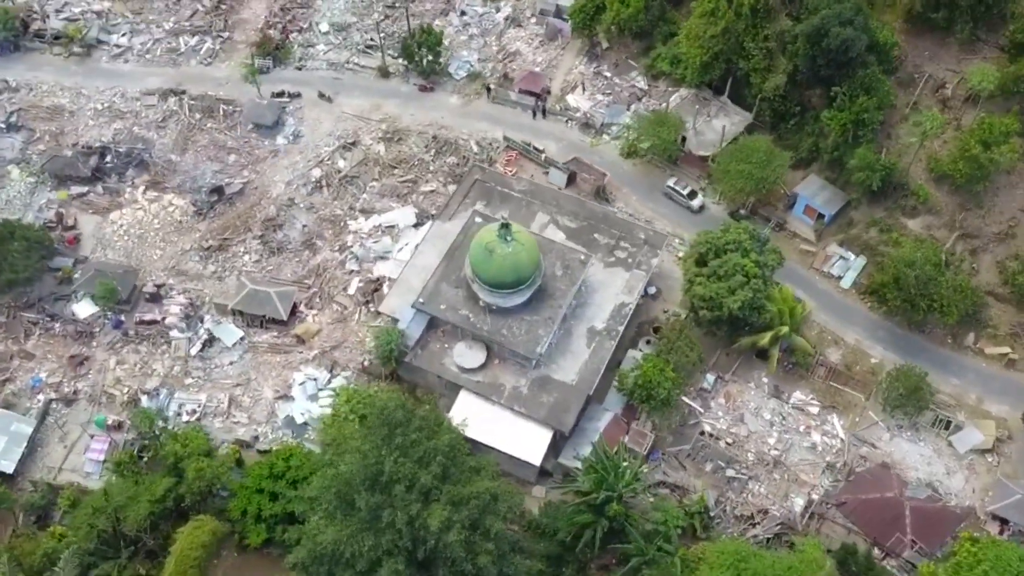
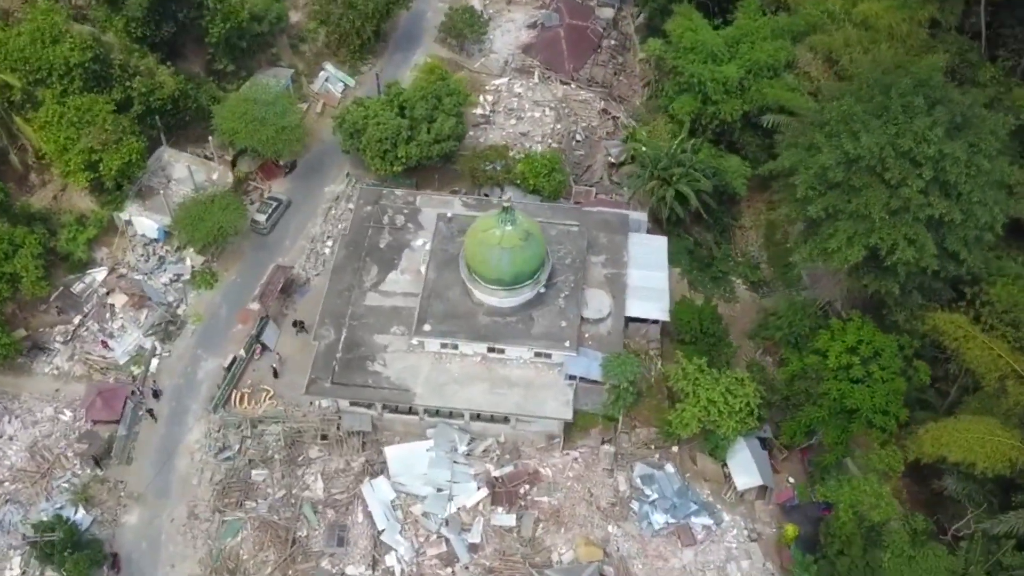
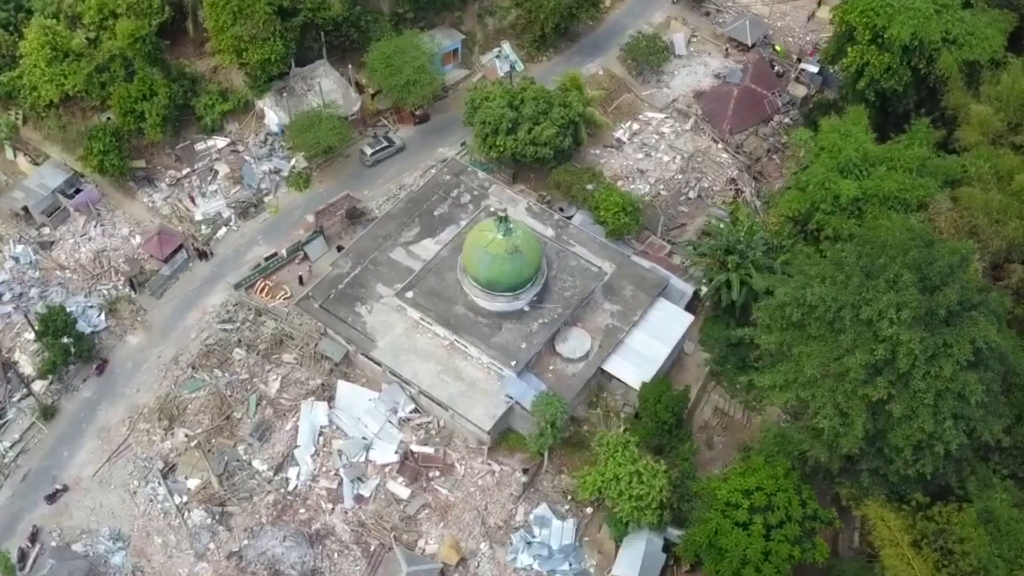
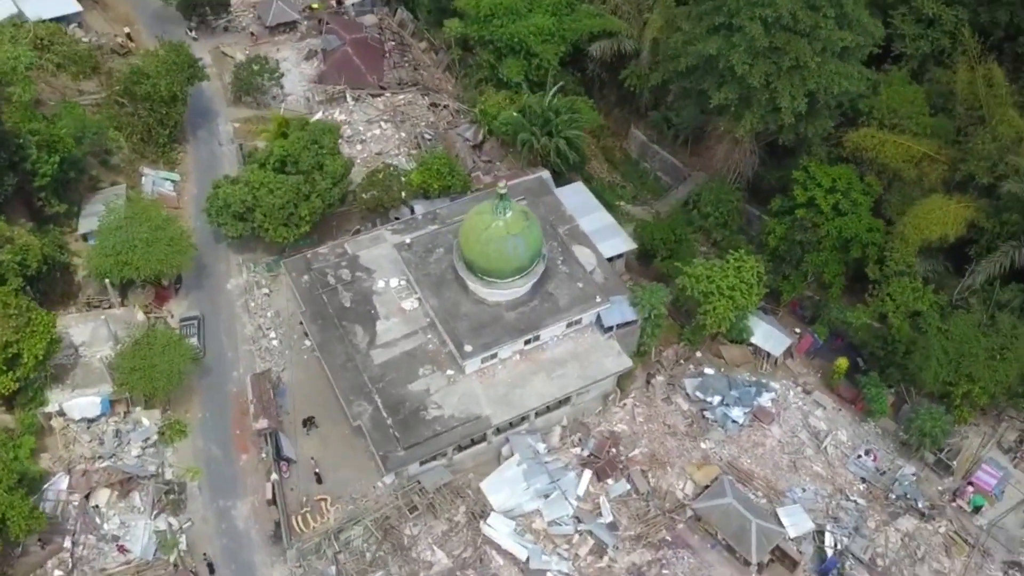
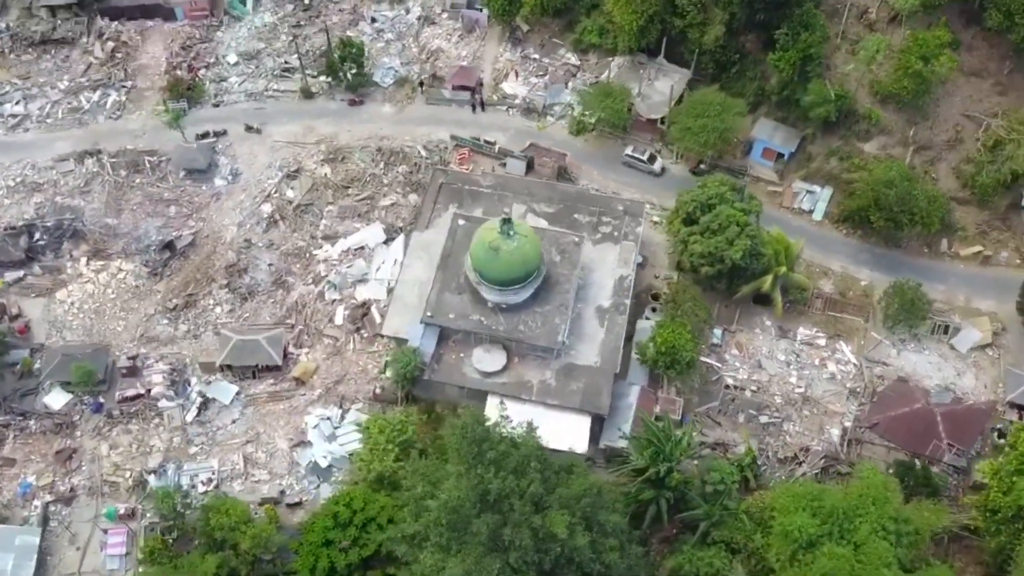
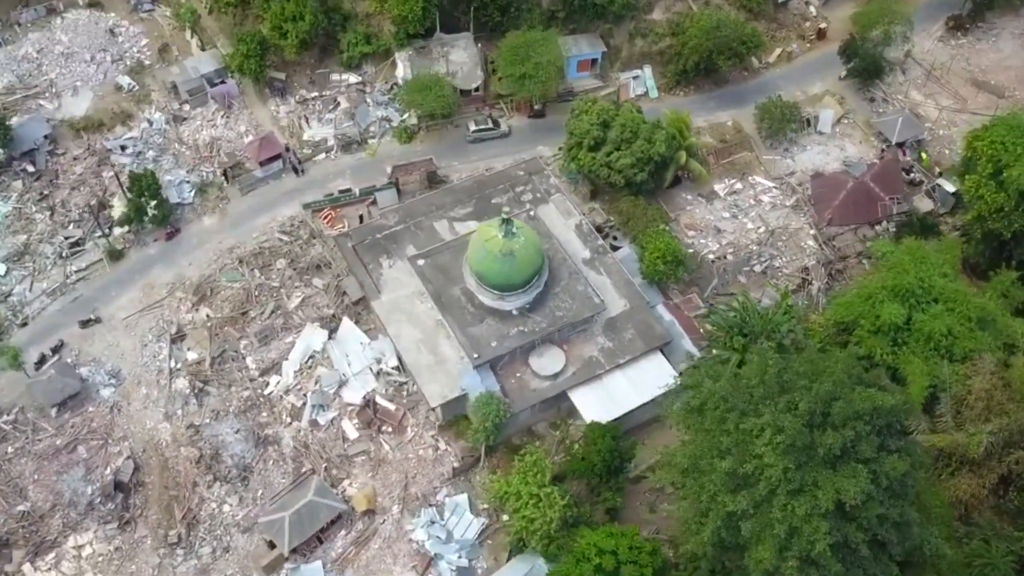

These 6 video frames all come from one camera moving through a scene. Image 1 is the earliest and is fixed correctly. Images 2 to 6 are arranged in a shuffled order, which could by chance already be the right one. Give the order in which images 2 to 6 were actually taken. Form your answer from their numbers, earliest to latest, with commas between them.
5, 6, 3, 2, 4
